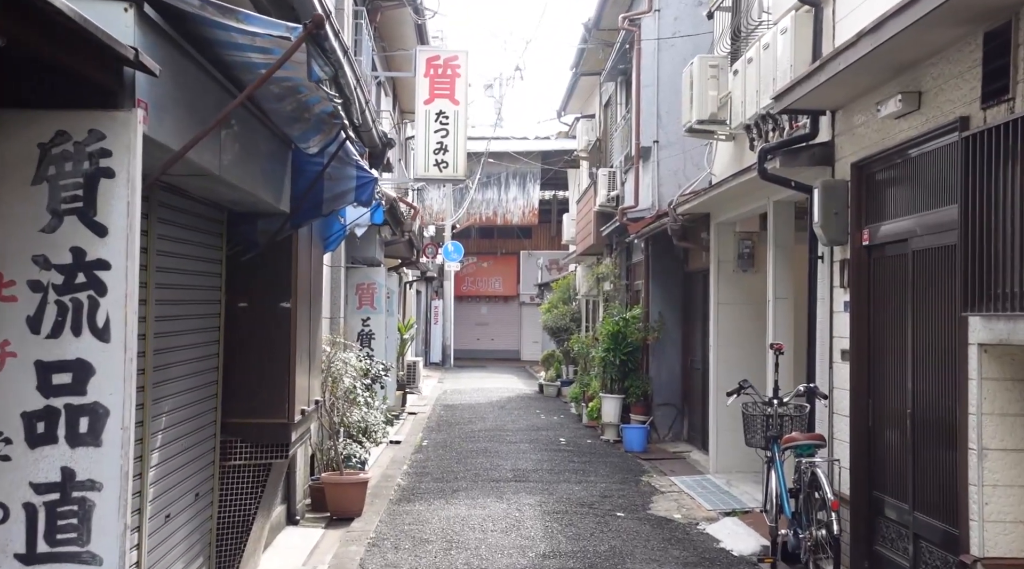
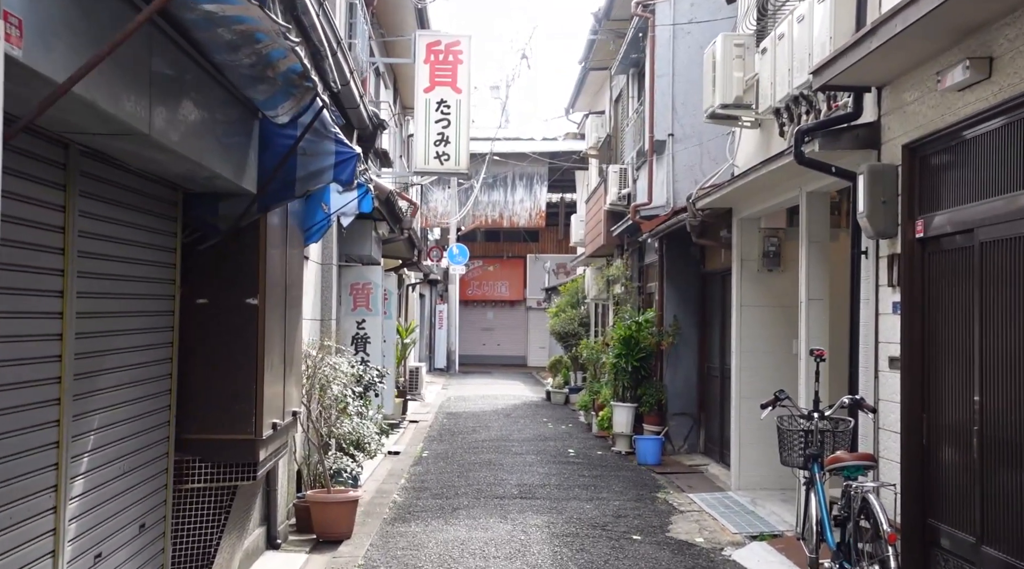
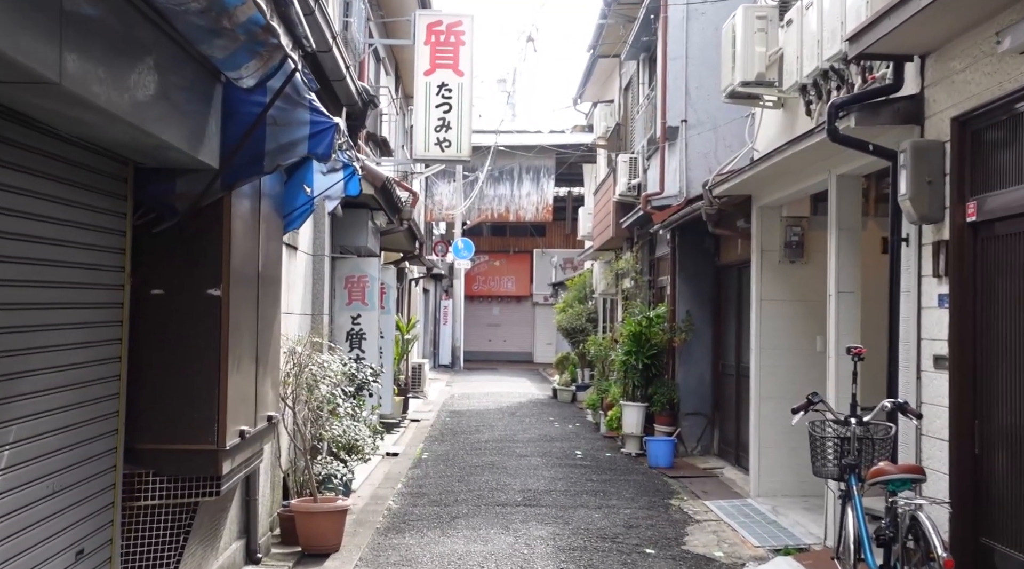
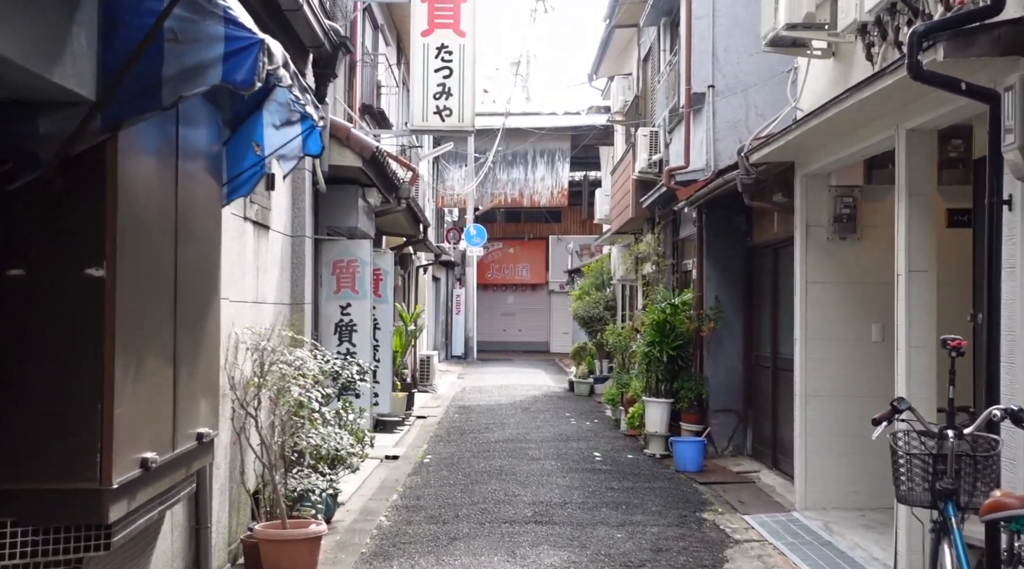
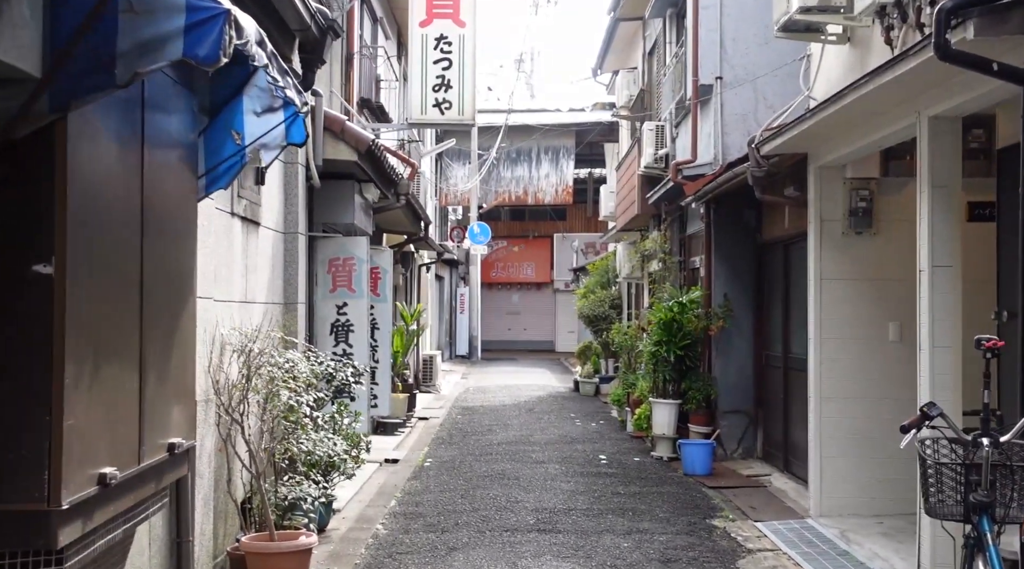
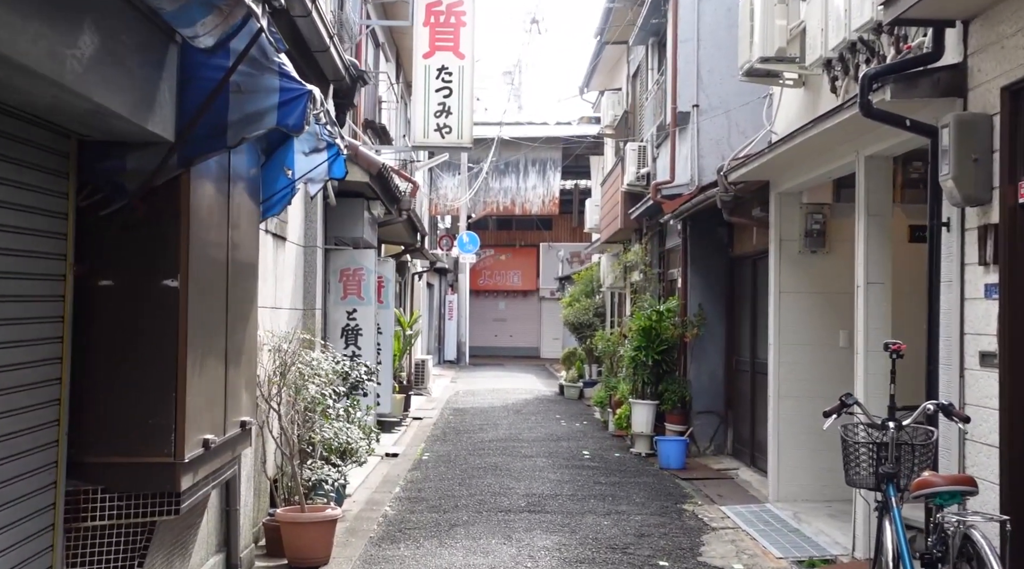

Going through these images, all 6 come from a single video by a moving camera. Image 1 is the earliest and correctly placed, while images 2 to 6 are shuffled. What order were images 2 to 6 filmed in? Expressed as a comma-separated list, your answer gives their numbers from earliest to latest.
2, 3, 6, 4, 5
